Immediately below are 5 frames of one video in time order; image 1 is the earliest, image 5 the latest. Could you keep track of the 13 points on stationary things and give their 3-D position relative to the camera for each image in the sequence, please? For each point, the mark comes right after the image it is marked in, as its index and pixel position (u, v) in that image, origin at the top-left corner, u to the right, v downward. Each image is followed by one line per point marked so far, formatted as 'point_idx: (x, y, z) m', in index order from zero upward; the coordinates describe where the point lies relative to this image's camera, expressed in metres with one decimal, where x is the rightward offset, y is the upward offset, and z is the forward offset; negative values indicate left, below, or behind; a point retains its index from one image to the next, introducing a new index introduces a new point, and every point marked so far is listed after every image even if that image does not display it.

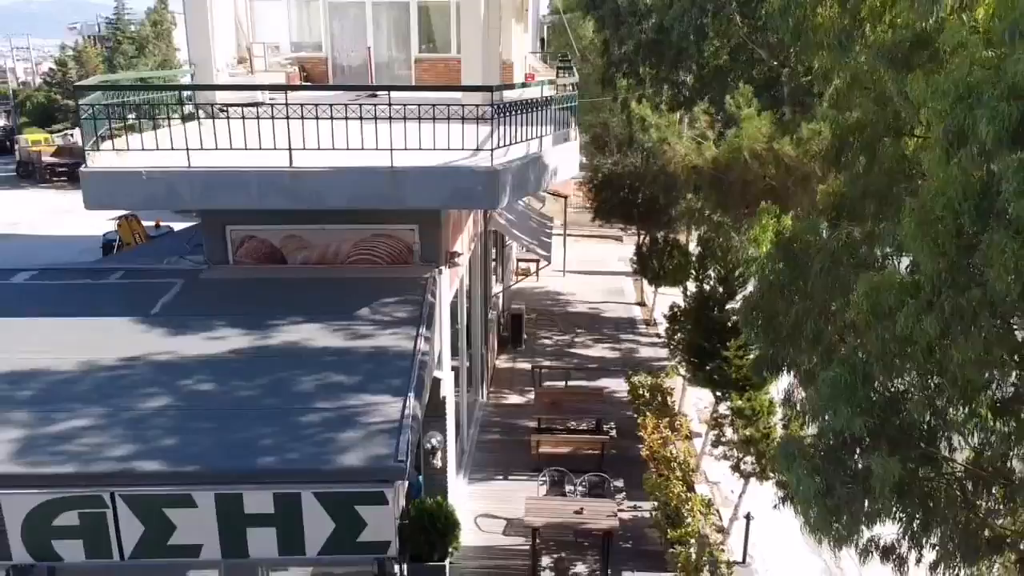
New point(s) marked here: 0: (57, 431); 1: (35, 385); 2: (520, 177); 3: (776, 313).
0: (-2.9, -0.9, +5.4) m
1: (-3.4, -0.7, +5.9) m
2: (+0.1, +1.1, +7.8) m
3: (+2.1, -0.2, +6.5) m
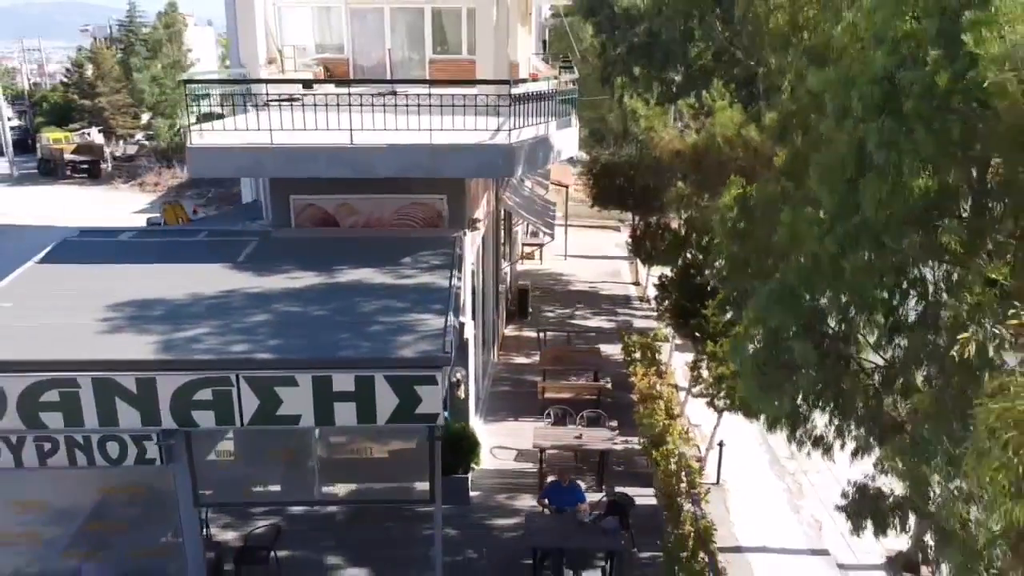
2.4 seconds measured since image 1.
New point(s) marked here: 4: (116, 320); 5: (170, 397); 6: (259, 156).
0: (-2.8, -0.4, +7.2) m
1: (-3.3, -0.2, +7.7) m
2: (+0.2, +1.6, +9.6) m
3: (+2.2, +0.3, +8.3) m
4: (-3.6, -0.3, +7.4) m
5: (-2.8, -0.9, +6.7) m
6: (-2.7, +1.4, +8.9) m
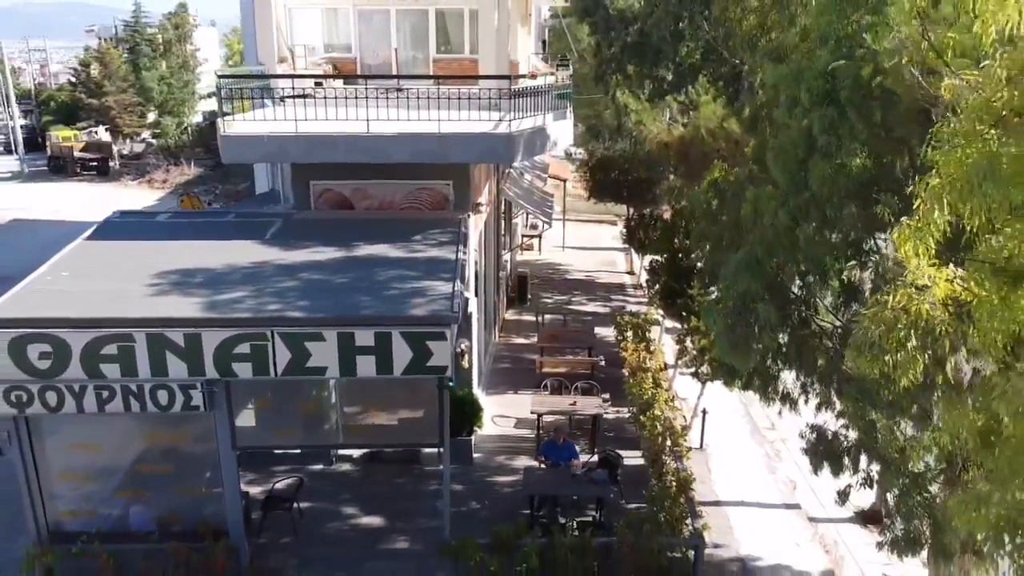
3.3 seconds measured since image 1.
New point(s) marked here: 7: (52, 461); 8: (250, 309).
0: (-2.8, -0.1, +8.2) m
1: (-3.3, +0.1, +8.7) m
2: (+0.2, +1.9, +10.6) m
3: (+2.2, +0.6, +9.3) m
4: (-3.6, 0.0, +8.4) m
5: (-2.8, -0.6, +7.7) m
6: (-2.7, +1.7, +9.9) m
7: (-4.8, -1.8, +8.7) m
8: (-2.5, -0.2, +7.9) m
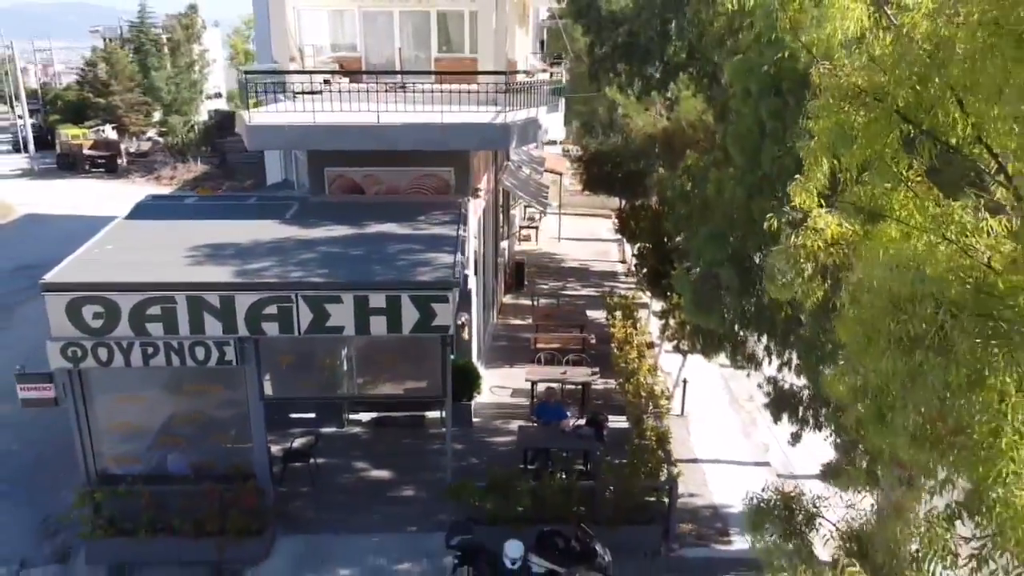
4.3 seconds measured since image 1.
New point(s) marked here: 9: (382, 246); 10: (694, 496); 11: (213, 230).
0: (-2.9, +0.2, +9.3) m
1: (-3.3, +0.5, +9.8) m
2: (+0.2, +2.2, +11.7) m
3: (+2.1, +1.0, +10.4) m
4: (-3.6, +0.4, +9.5) m
5: (-2.8, -0.2, +8.8) m
6: (-2.8, +2.1, +11.0) m
7: (-4.9, -1.5, +9.8) m
8: (-2.5, +0.1, +9.0) m
9: (-1.6, +0.5, +10.0) m
10: (+2.4, -2.8, +11.0) m
11: (-3.8, +0.7, +10.6) m
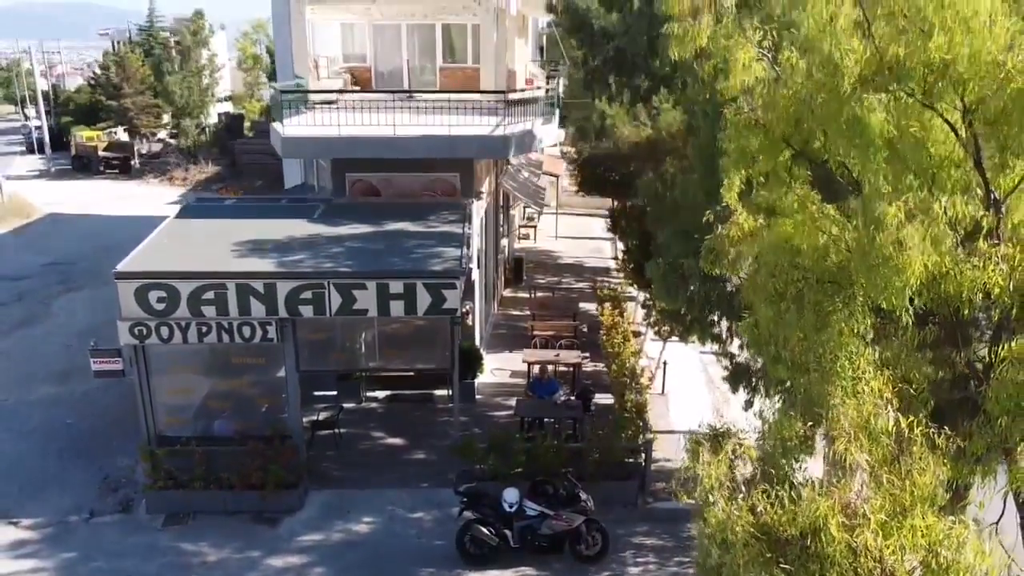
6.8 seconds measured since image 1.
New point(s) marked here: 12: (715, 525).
0: (-2.9, +0.4, +10.9) m
1: (-3.4, +0.6, +11.5) m
2: (+0.1, +2.3, +13.3) m
3: (+2.1, +1.1, +12.0) m
4: (-3.6, +0.5, +11.2) m
5: (-2.9, -0.1, +10.4) m
6: (-2.8, +2.2, +12.7) m
7: (-4.9, -1.3, +11.5) m
8: (-2.6, +0.3, +10.6) m
9: (-1.6, +0.7, +11.6) m
10: (+2.4, -2.6, +12.6) m
11: (-3.8, +0.9, +12.2) m
12: (+1.2, -1.5, +5.1) m
